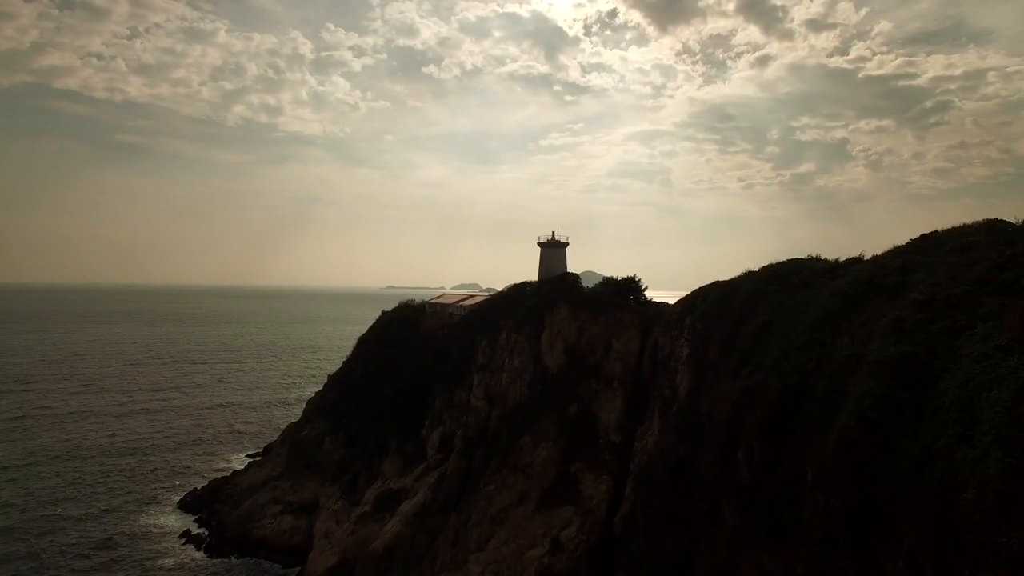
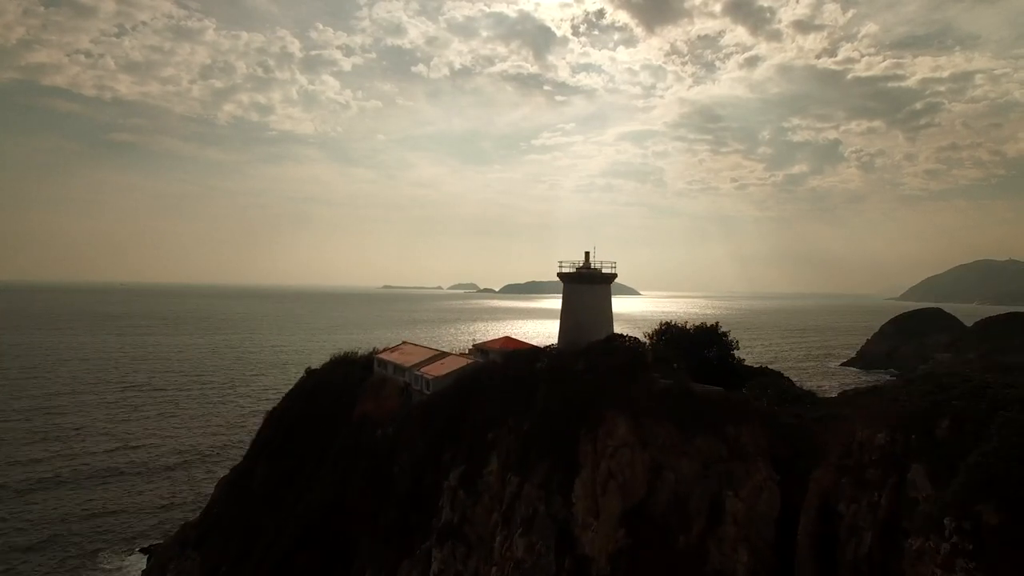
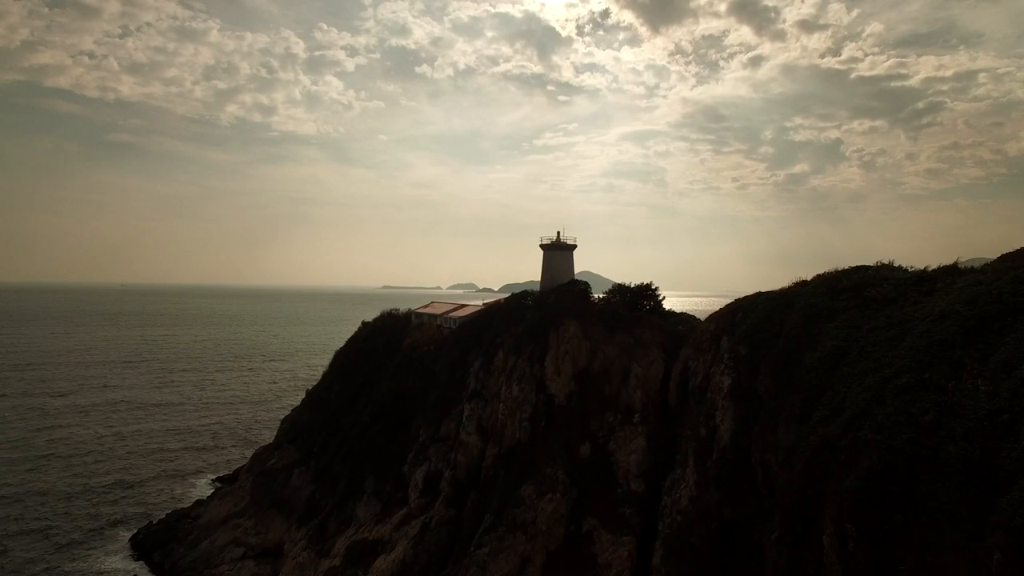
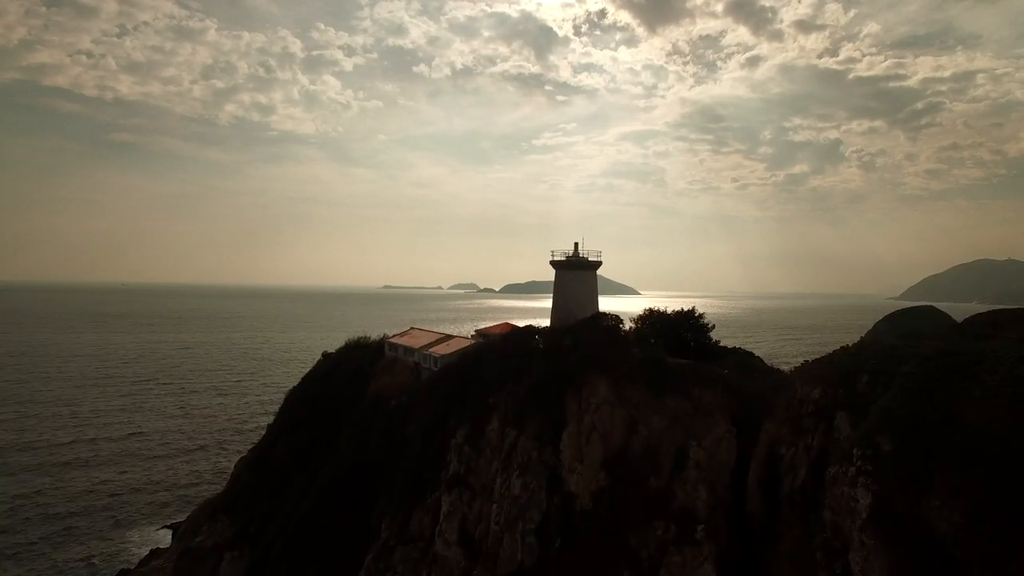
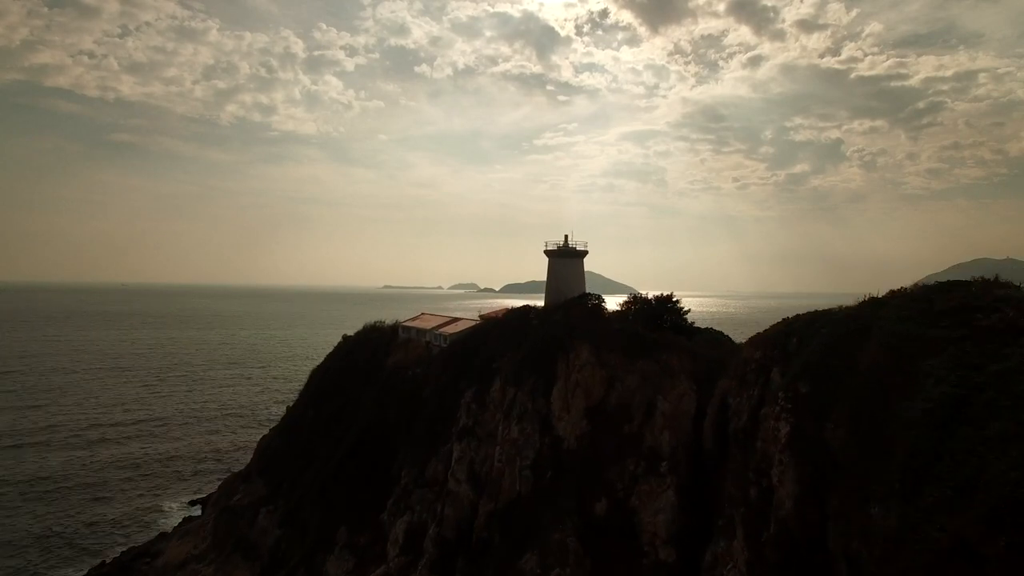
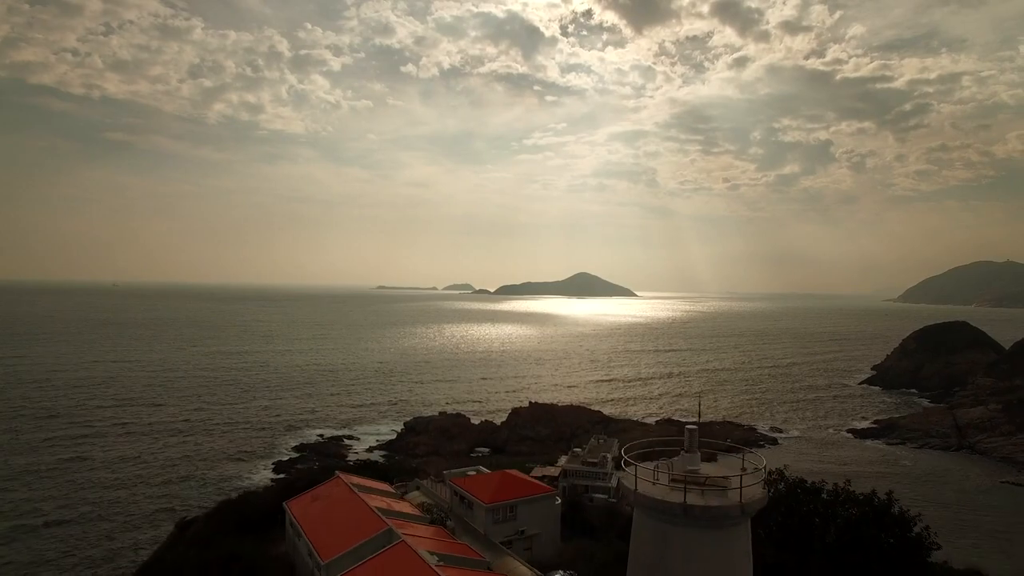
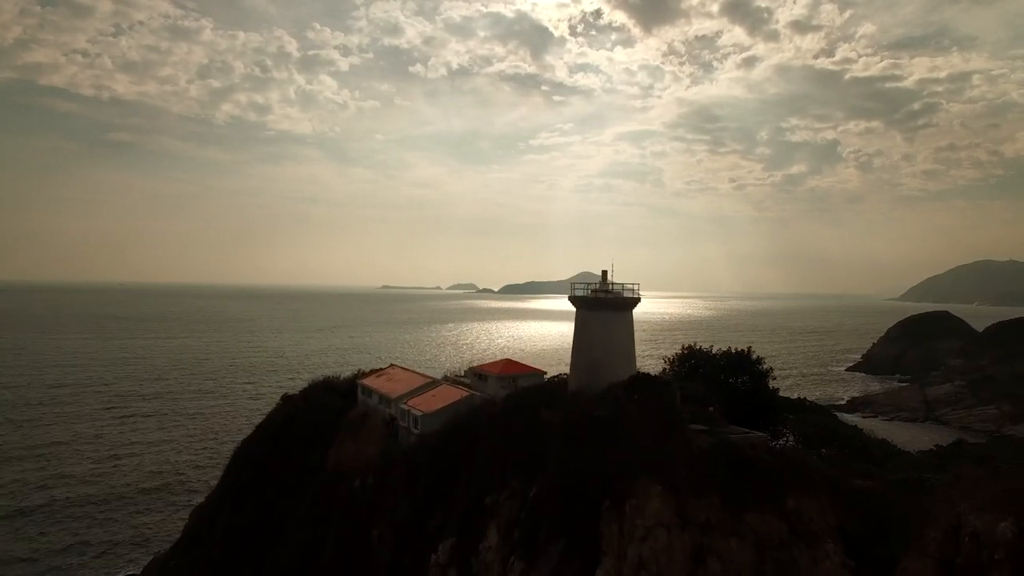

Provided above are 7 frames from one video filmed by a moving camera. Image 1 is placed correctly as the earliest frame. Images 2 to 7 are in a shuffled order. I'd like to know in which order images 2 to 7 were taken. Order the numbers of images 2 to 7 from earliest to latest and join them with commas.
3, 5, 4, 2, 7, 6
